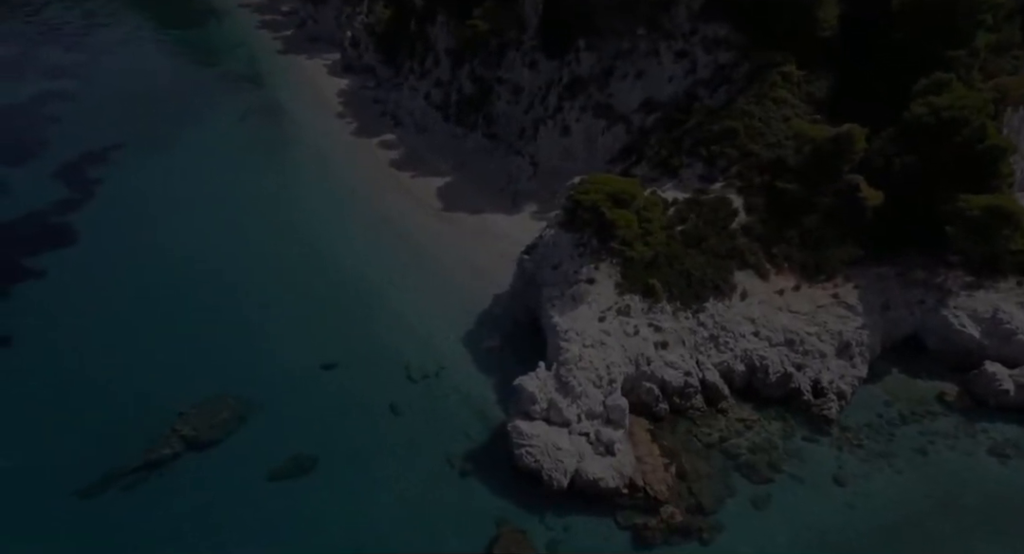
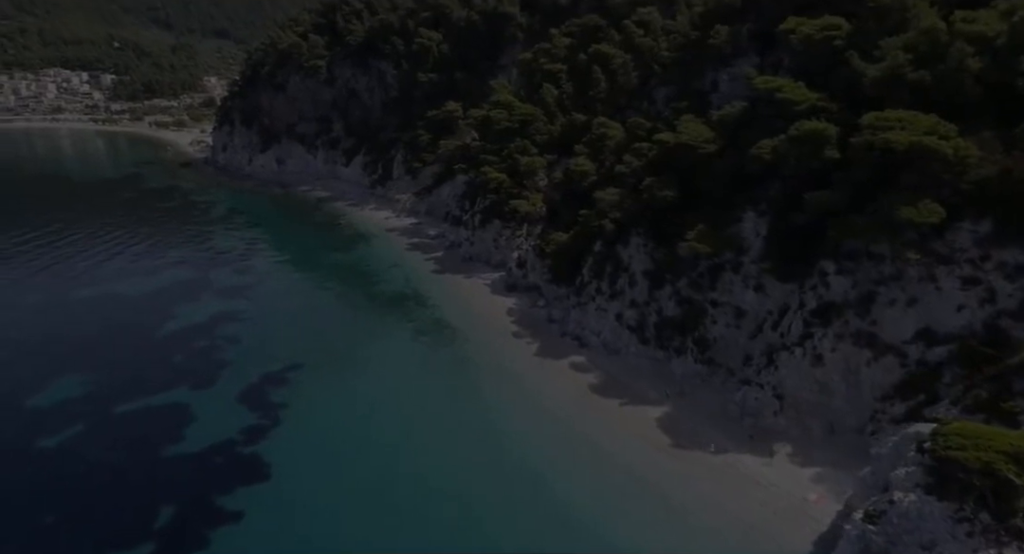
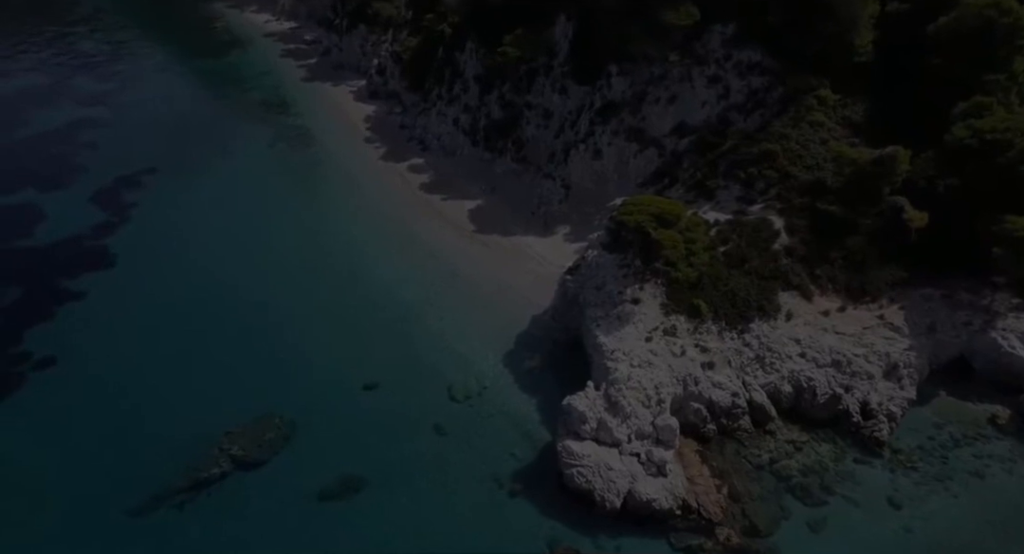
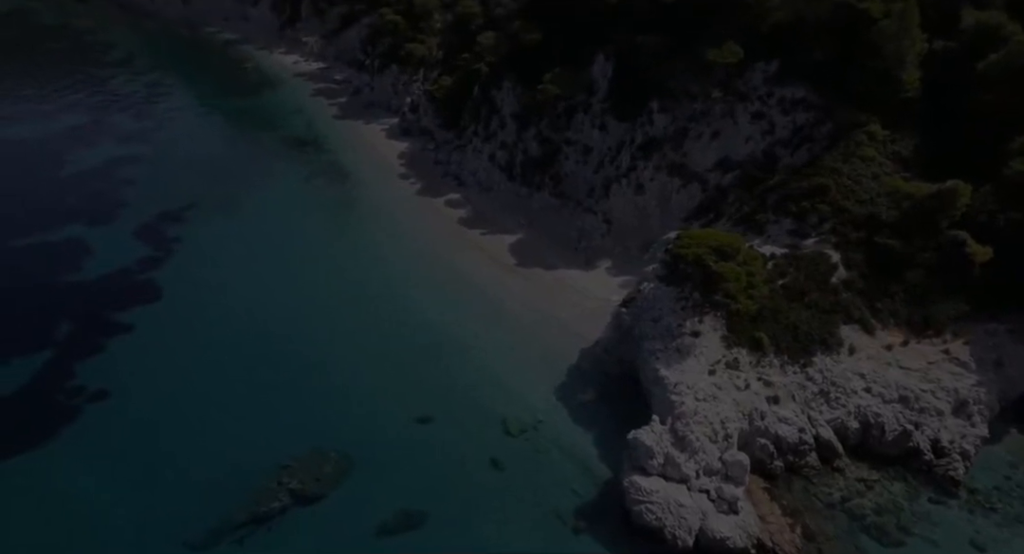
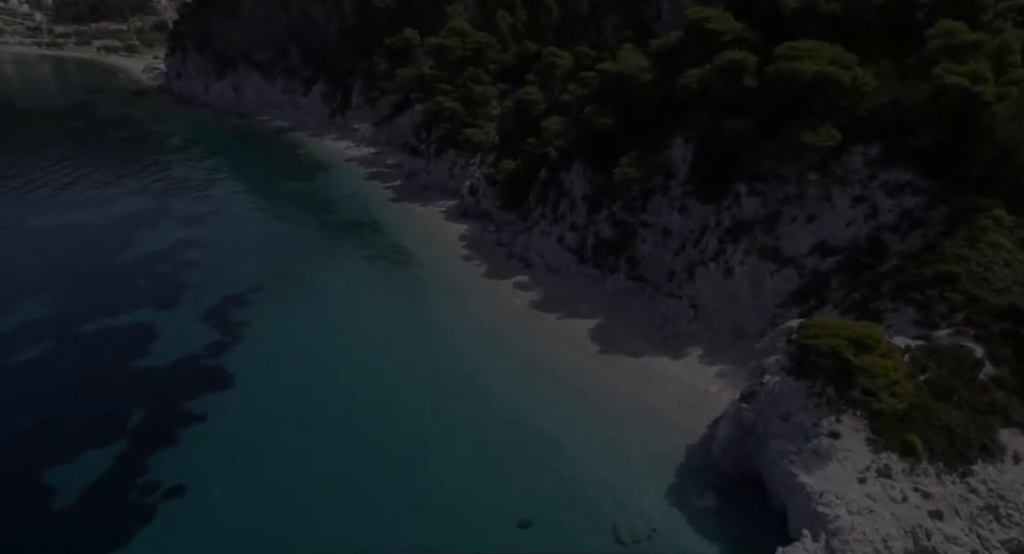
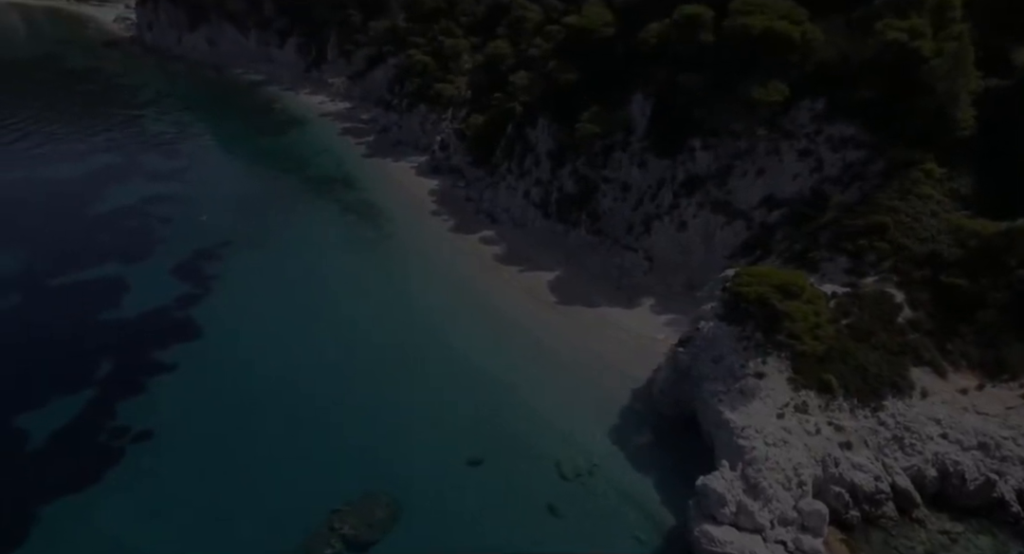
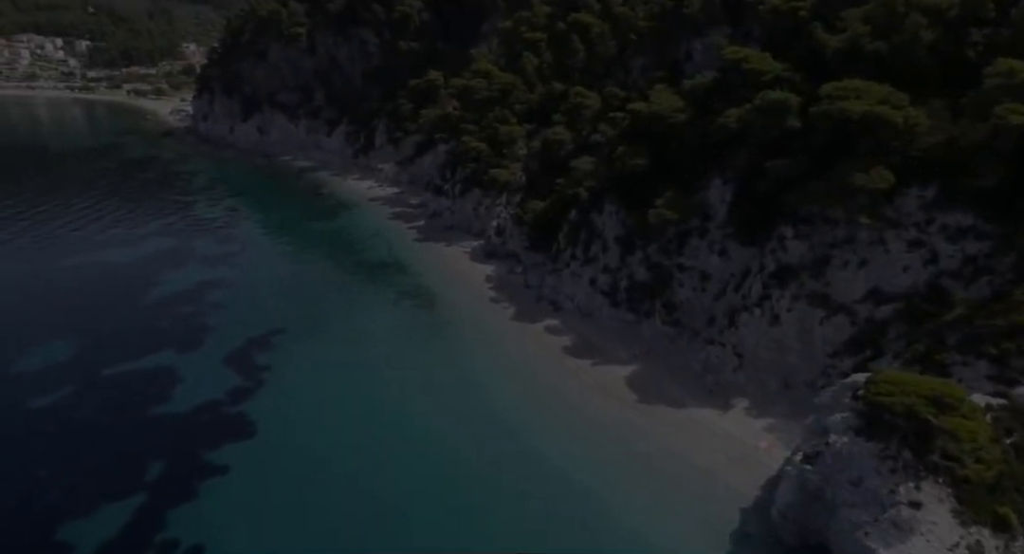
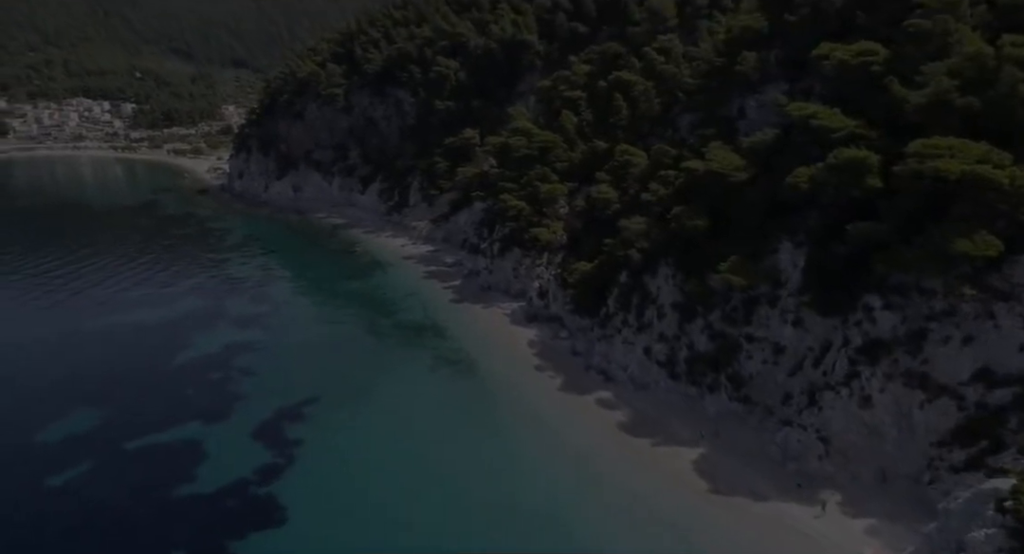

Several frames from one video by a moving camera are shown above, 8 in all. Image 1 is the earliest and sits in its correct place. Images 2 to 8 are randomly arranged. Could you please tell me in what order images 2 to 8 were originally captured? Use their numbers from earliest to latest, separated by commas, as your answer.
3, 4, 6, 5, 7, 2, 8
